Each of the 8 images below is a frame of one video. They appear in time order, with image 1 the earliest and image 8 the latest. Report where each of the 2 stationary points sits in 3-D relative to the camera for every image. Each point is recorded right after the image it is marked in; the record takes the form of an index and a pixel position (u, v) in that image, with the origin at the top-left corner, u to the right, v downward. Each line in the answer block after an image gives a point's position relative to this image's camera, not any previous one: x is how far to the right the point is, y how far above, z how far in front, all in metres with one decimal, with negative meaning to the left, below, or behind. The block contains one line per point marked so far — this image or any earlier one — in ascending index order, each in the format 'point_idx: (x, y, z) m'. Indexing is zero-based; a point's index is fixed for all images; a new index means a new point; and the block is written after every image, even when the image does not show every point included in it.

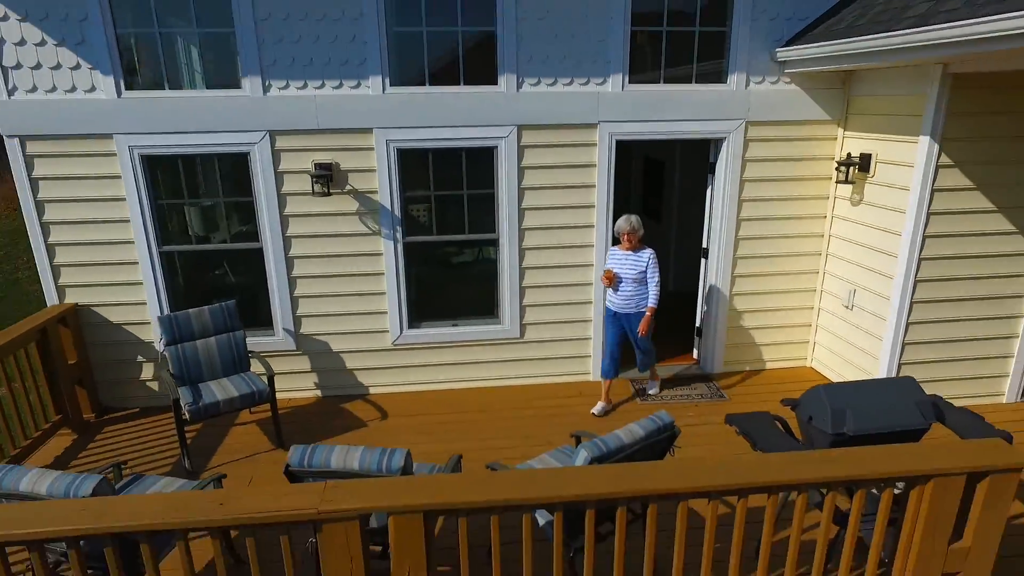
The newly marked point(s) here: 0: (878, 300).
0: (+2.2, -0.1, +3.7) m
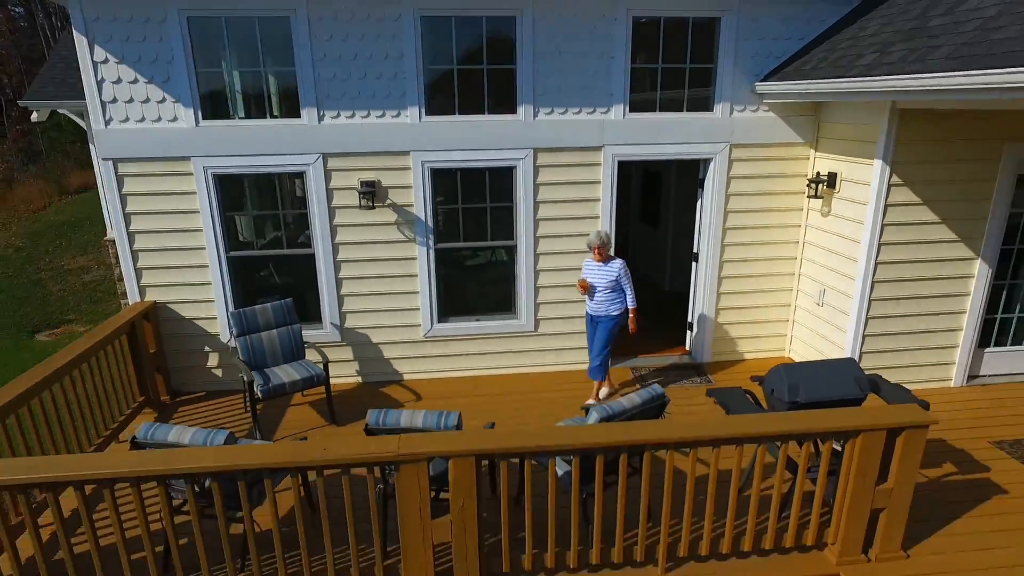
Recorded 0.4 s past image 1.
0: (+2.3, -0.1, +4.3) m
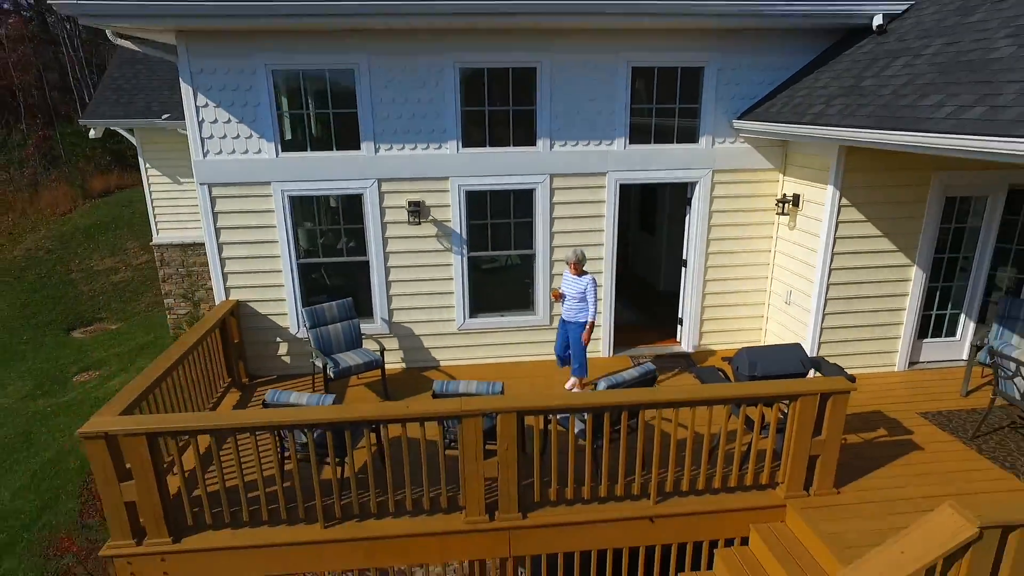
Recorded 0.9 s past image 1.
0: (+2.5, -0.1, +5.3) m
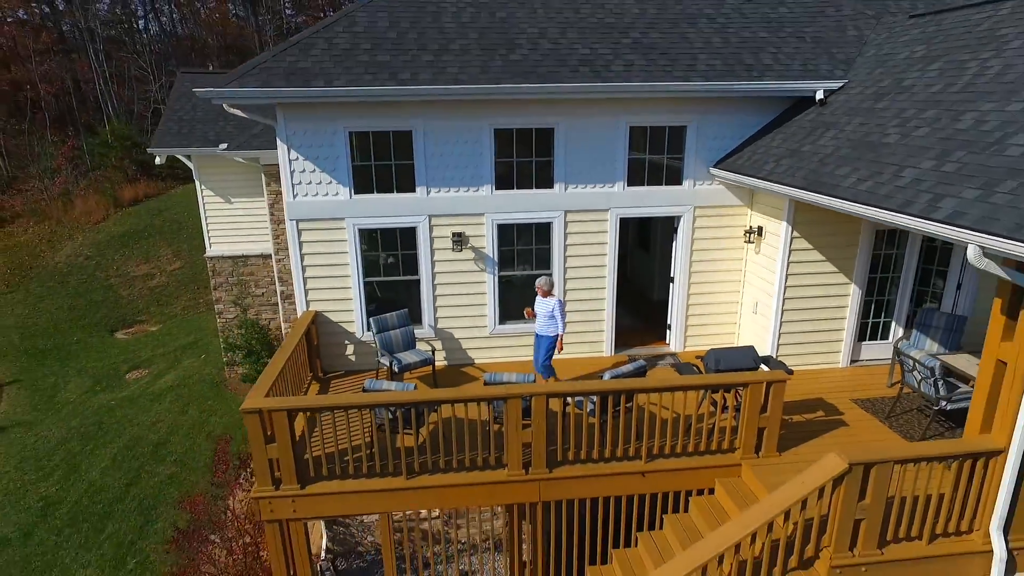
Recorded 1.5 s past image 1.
0: (+2.7, -0.2, +6.6) m
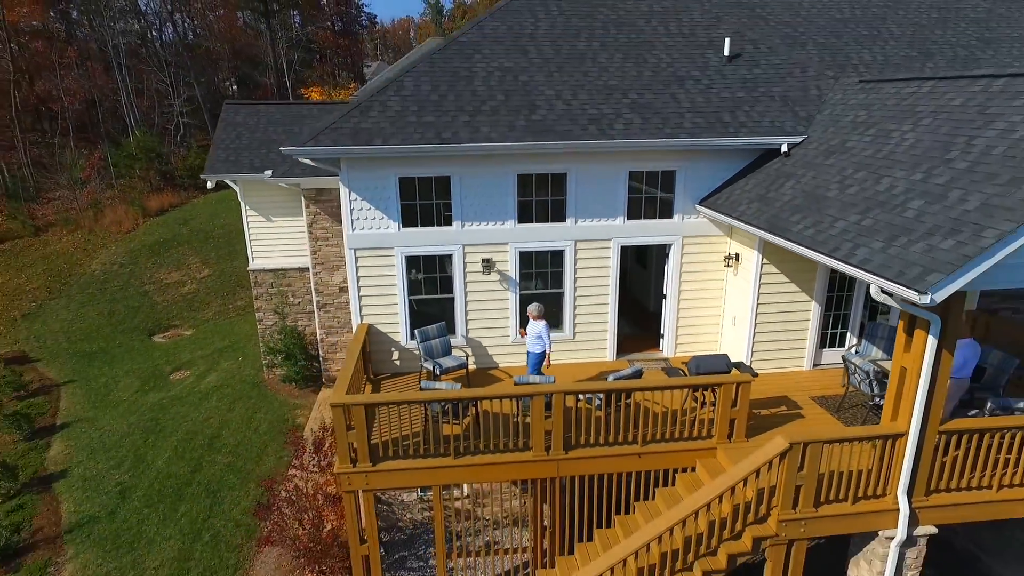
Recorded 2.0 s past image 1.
0: (+3.0, -0.4, +8.0) m
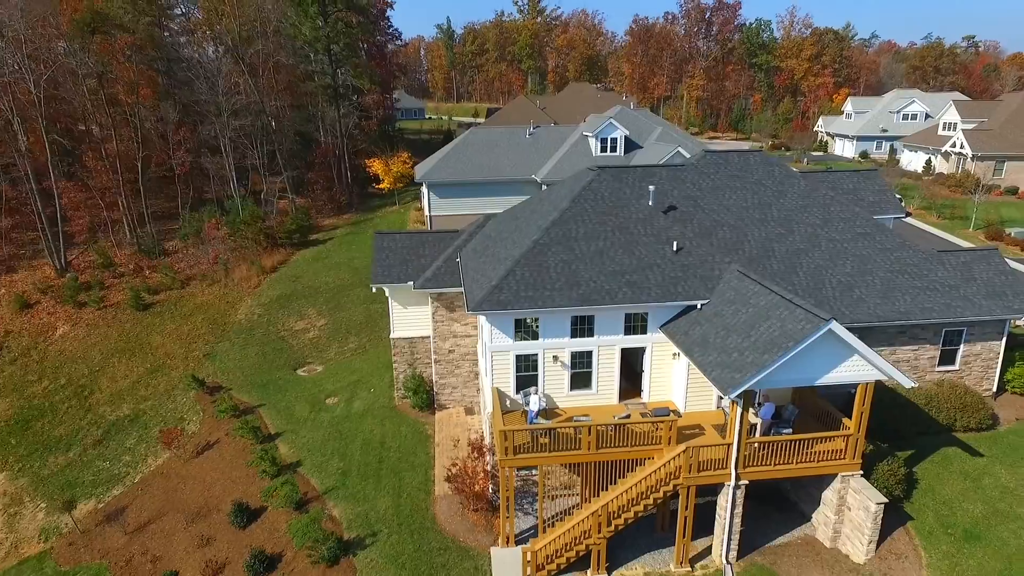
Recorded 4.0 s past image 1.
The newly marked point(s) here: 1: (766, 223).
0: (+4.4, -2.6, +16.2) m
1: (+7.4, +1.9, +18.3) m
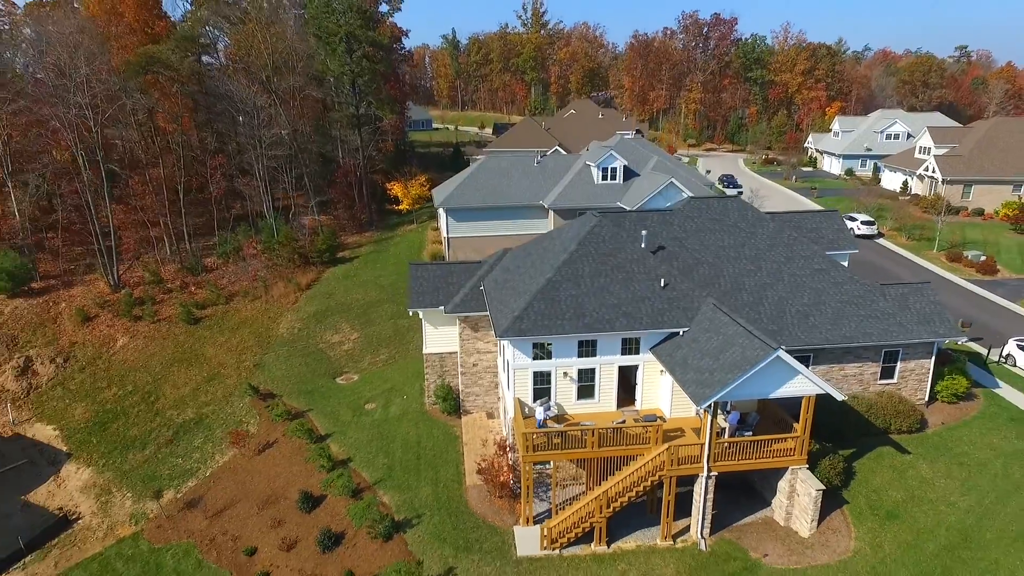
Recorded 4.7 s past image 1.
0: (+5.0, -3.5, +20.0) m
1: (+8.0, +1.0, +22.0) m
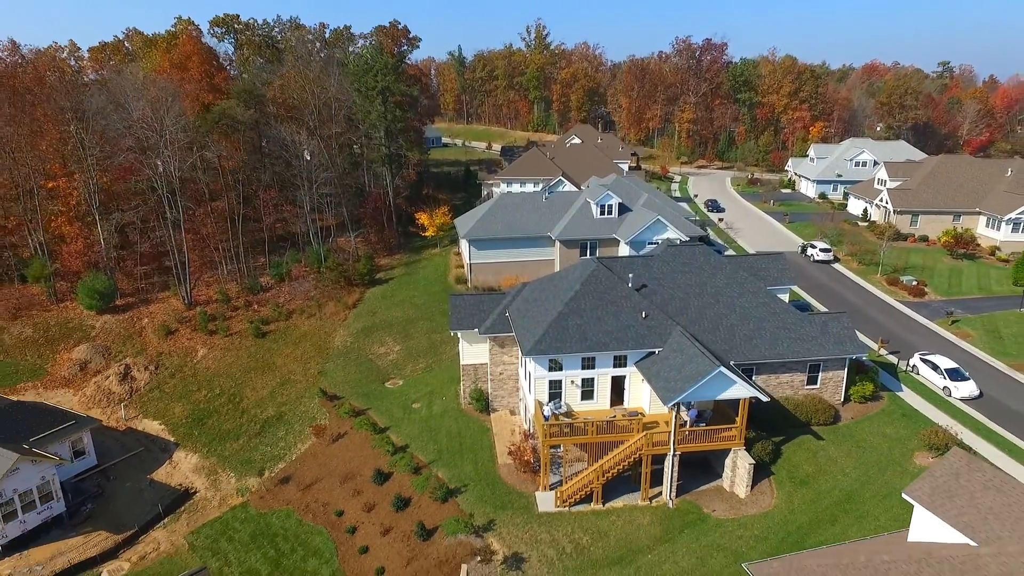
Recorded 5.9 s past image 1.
0: (+5.9, -4.8, +27.2) m
1: (+9.0, -0.4, +29.3) m
